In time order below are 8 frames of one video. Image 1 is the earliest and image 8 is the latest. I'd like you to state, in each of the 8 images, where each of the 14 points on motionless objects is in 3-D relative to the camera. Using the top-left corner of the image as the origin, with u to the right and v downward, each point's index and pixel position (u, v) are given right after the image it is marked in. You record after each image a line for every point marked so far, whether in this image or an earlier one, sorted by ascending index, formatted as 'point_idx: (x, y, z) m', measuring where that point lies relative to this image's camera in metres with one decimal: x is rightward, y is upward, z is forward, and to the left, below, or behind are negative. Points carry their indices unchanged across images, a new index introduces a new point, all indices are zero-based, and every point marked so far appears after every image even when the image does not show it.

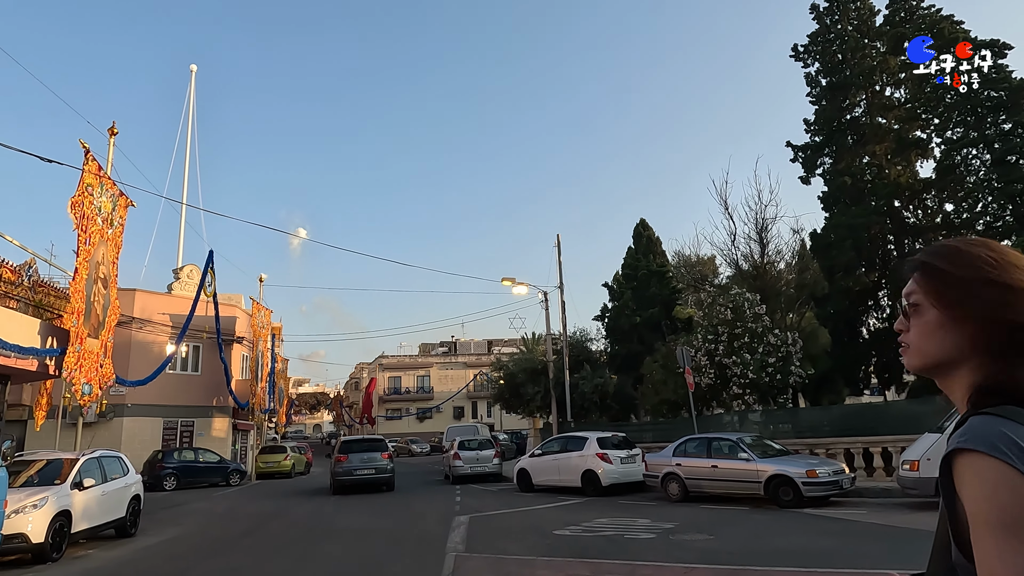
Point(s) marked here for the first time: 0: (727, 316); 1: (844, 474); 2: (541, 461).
0: (+6.0, -0.8, +19.2) m
1: (+6.1, -3.4, +12.6) m
2: (+0.8, -4.5, +17.8) m
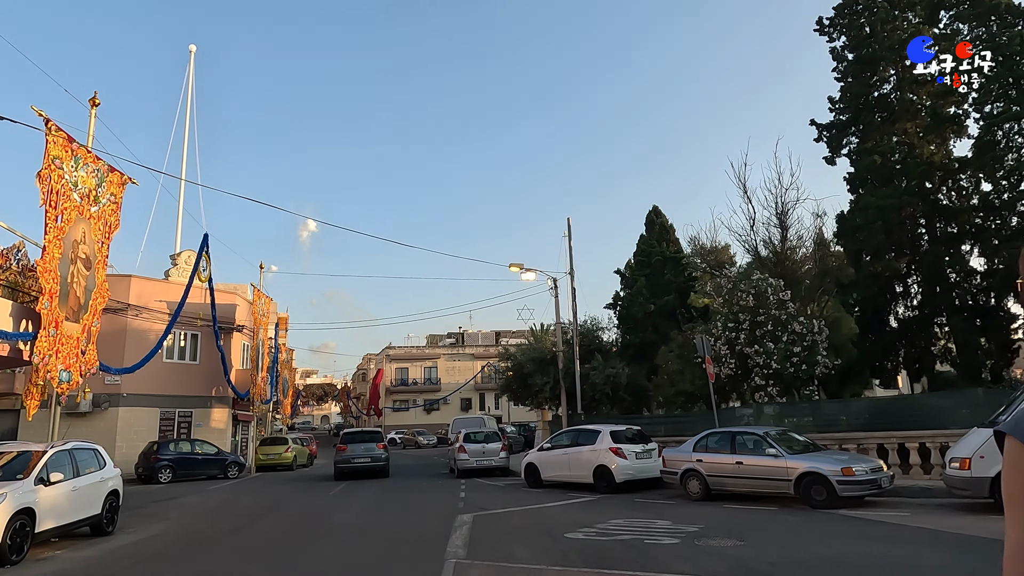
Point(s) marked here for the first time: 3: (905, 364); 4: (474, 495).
0: (+6.2, -0.4, +18.0) m
1: (+6.2, -3.1, +11.5) m
2: (+0.9, -4.1, +16.8) m
3: (+11.4, -2.2, +19.9) m
4: (-0.9, -5.1, +17.0) m
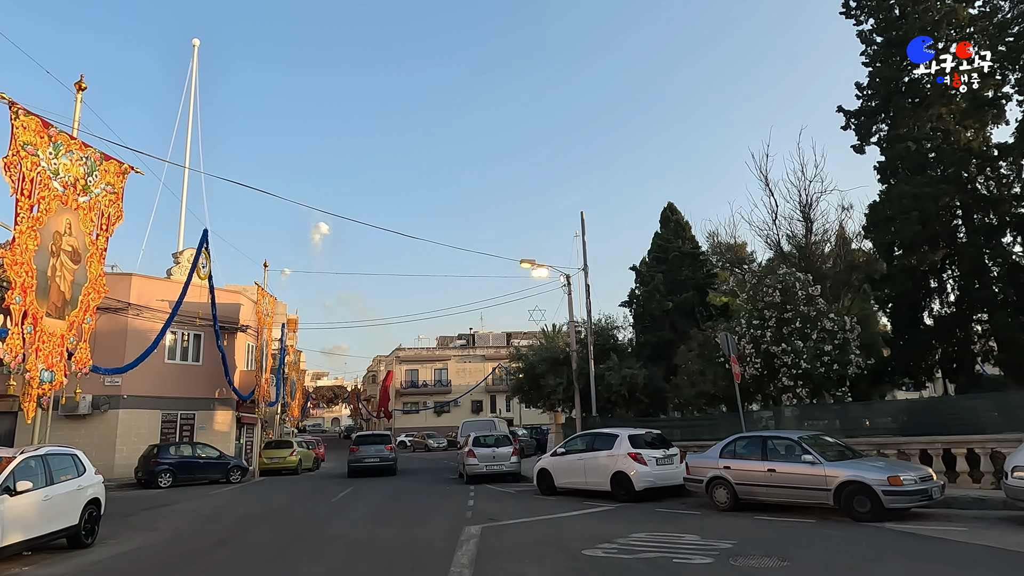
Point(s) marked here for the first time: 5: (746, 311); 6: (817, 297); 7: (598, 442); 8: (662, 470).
0: (+6.5, -0.3, +17.0) m
1: (+6.4, -2.9, +10.4) m
2: (+1.2, -4.0, +15.8) m
3: (+11.7, -2.1, +18.7) m
4: (-0.7, -5.0, +16.0) m
5: (+6.0, -0.6, +17.6) m
6: (+7.5, -0.2, +16.8) m
7: (+1.9, -3.4, +15.3) m
8: (+3.1, -3.8, +14.2) m
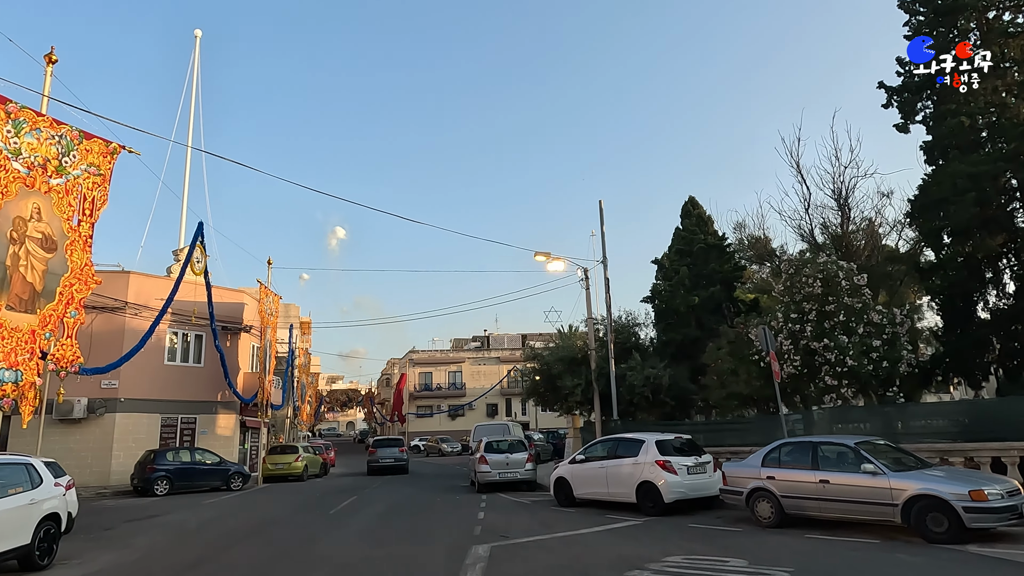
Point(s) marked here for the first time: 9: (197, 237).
0: (+6.8, -0.1, +15.4) m
1: (+6.5, -2.7, +8.8) m
2: (+1.5, -3.8, +14.3) m
3: (+12.0, -1.8, +17.0) m
4: (-0.3, -4.8, +14.6) m
5: (+6.3, -0.4, +16.1) m
6: (+7.8, 0.0, +15.2) m
7: (+2.2, -3.2, +13.8) m
8: (+3.4, -3.6, +12.7) m
9: (-9.1, +1.5, +19.8) m
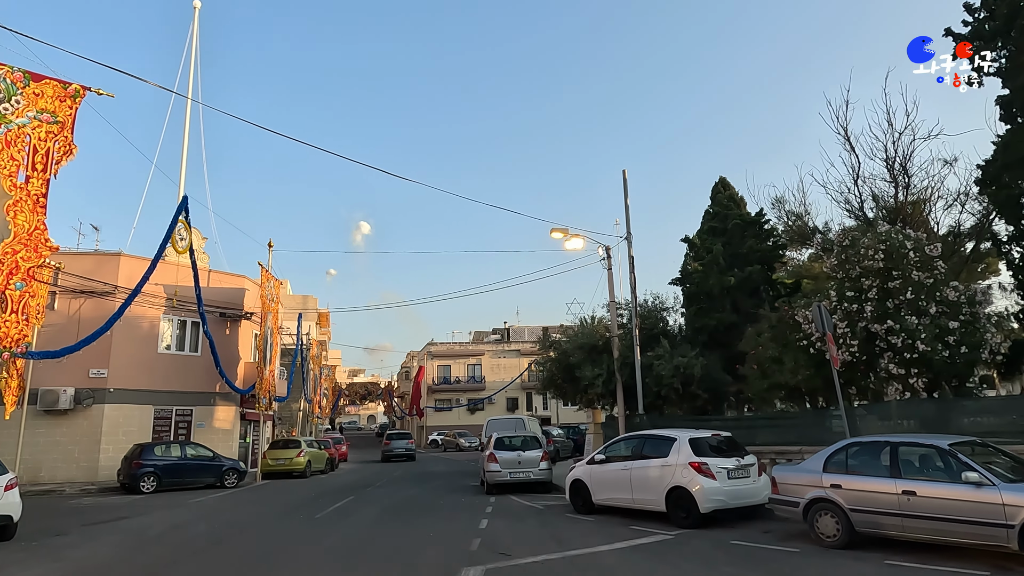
0: (+7.0, +0.5, +13.2) m
1: (+6.5, -2.2, +6.6) m
2: (+1.7, -3.3, +12.3) m
3: (+12.3, -1.3, +14.6) m
4: (-0.2, -4.3, +12.7) m
5: (+6.5, +0.1, +13.9) m
6: (+7.9, +0.5, +12.9) m
7: (+2.3, -2.7, +11.7) m
8: (+3.5, -3.1, +10.7) m
9: (-8.7, +2.0, +18.1) m
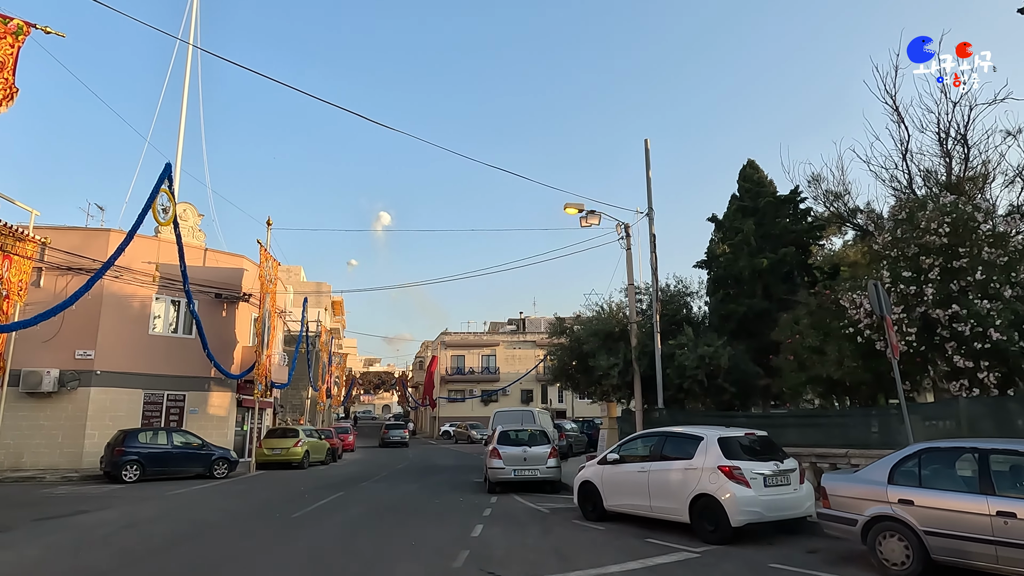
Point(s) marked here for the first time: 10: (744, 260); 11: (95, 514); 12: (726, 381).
0: (+7.1, +0.8, +11.4) m
1: (+6.3, -1.9, +4.9) m
2: (+1.7, -2.9, +10.7) m
3: (+12.4, -1.0, +12.7) m
4: (-0.2, -3.9, +11.1) m
5: (+6.6, +0.5, +12.1) m
6: (+8.0, +0.8, +11.1) m
7: (+2.3, -2.3, +10.1) m
8: (+3.4, -2.7, +9.0) m
9: (-8.5, +2.7, +16.7) m
10: (+5.9, +0.7, +17.4) m
11: (-7.7, -4.2, +12.7) m
12: (+5.0, -2.2, +16.0) m
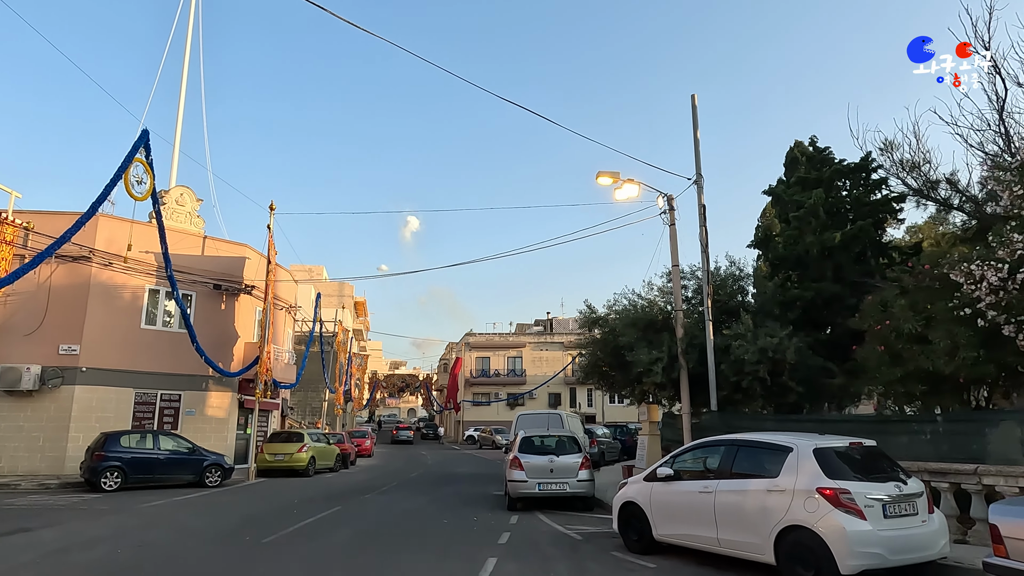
0: (+7.3, +1.2, +8.7) m
1: (+6.4, -1.5, +2.2) m
2: (+1.9, -2.4, +8.2) m
3: (+12.7, -0.6, +9.8) m
4: (+0.1, -3.5, +8.7) m
5: (+6.9, +0.9, +9.4) m
6: (+8.3, +1.3, +8.4) m
7: (+2.6, -1.9, +7.6) m
8: (+3.6, -2.3, +6.4) m
9: (-8.0, +3.0, +14.7) m
10: (+6.4, +1.1, +14.8) m
11: (-7.3, -3.8, +10.6) m
12: (+5.5, -1.8, +13.4) m
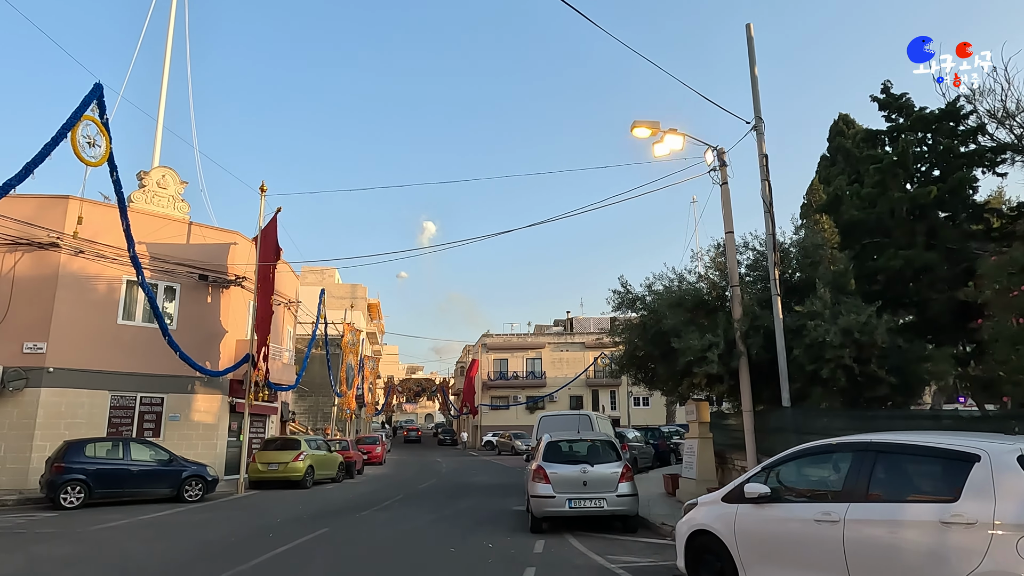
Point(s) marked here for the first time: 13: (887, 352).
0: (+7.5, +1.8, +6.1) m
1: (+6.4, -0.8, -0.4) m
2: (+2.2, -1.9, +5.7) m
3: (+12.9, +0.1, +7.0) m
4: (+0.3, -3.0, +6.2) m
5: (+7.1, +1.5, +6.8) m
6: (+8.4, +1.9, +5.7) m
7: (+2.8, -1.4, +5.1) m
8: (+3.8, -1.7, +3.9) m
9: (-7.7, +3.4, +12.4) m
10: (+6.7, +1.6, +12.2) m
11: (-7.0, -3.4, +8.3) m
12: (+5.8, -1.3, +10.8) m
13: (+6.0, -1.0, +10.9) m
